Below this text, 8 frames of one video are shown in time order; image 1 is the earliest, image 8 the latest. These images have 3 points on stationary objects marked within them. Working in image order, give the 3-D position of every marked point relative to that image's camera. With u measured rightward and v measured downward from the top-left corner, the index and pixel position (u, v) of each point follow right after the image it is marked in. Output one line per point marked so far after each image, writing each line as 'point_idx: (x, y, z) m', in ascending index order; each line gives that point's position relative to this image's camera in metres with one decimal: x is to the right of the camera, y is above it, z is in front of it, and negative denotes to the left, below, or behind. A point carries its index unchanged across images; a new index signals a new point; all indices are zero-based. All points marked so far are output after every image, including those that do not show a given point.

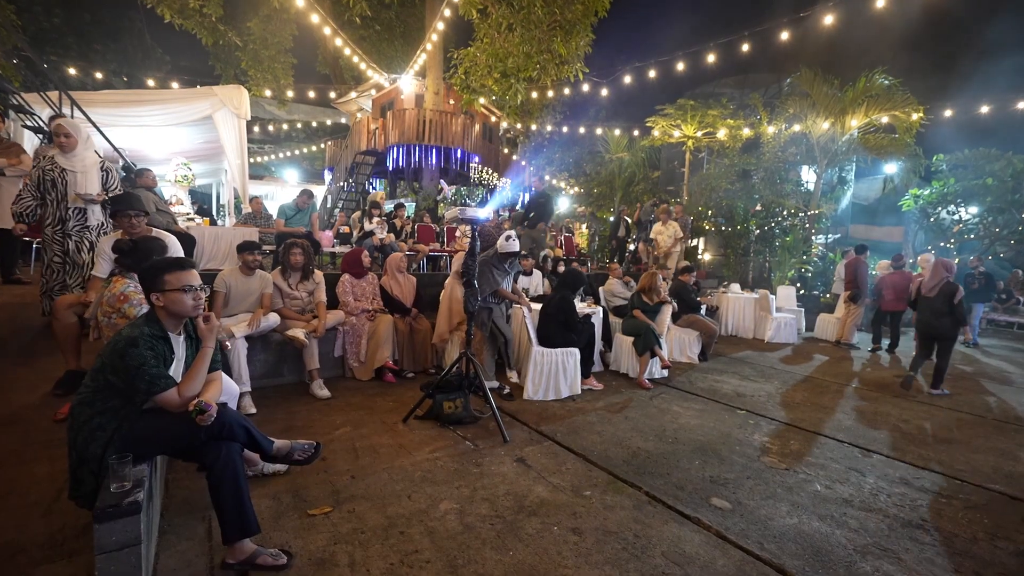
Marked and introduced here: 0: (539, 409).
0: (+0.3, -1.2, +4.6) m
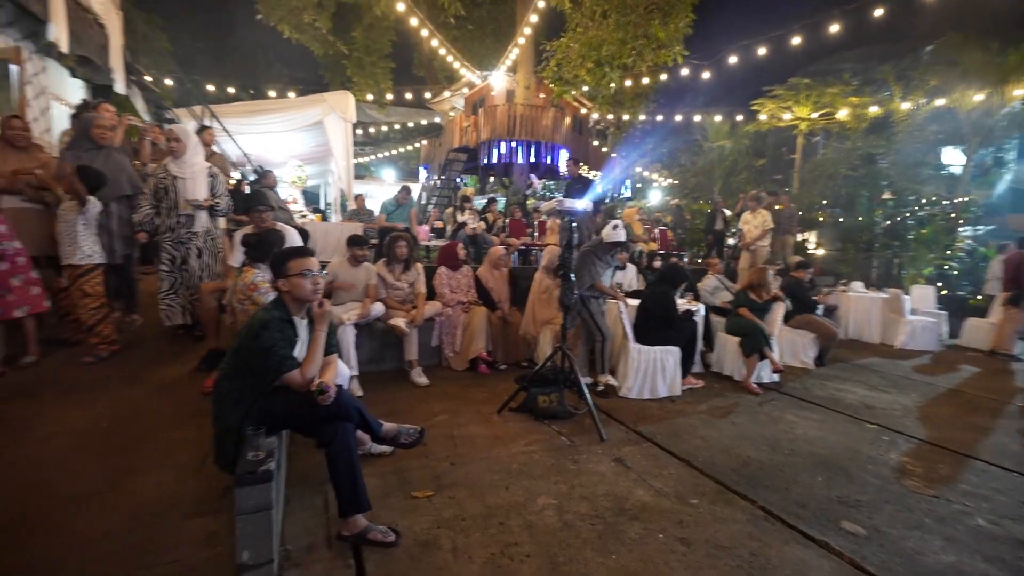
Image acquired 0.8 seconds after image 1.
0: (+1.2, -1.1, +4.4) m
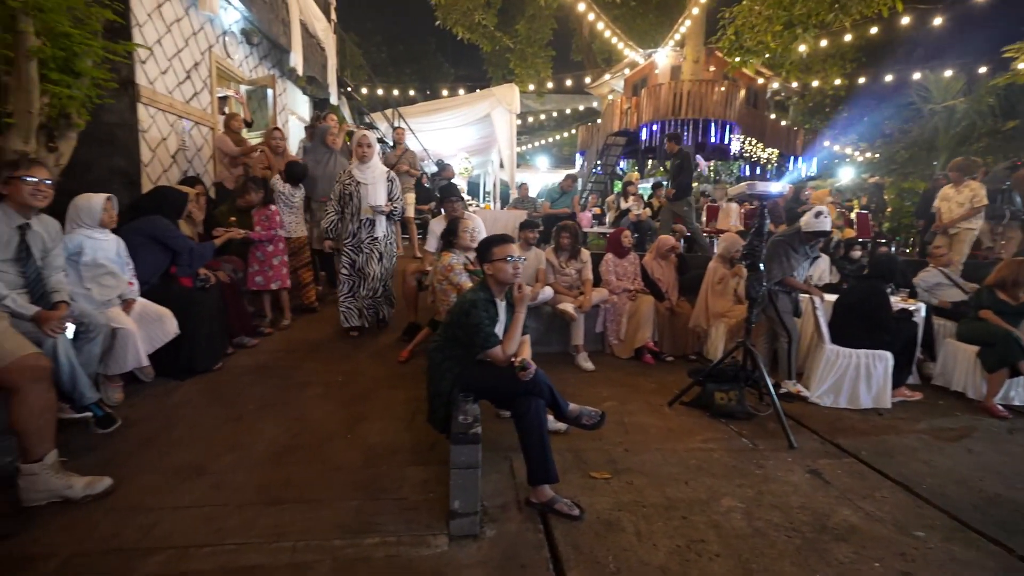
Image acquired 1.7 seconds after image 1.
0: (+2.7, -1.1, +3.9) m
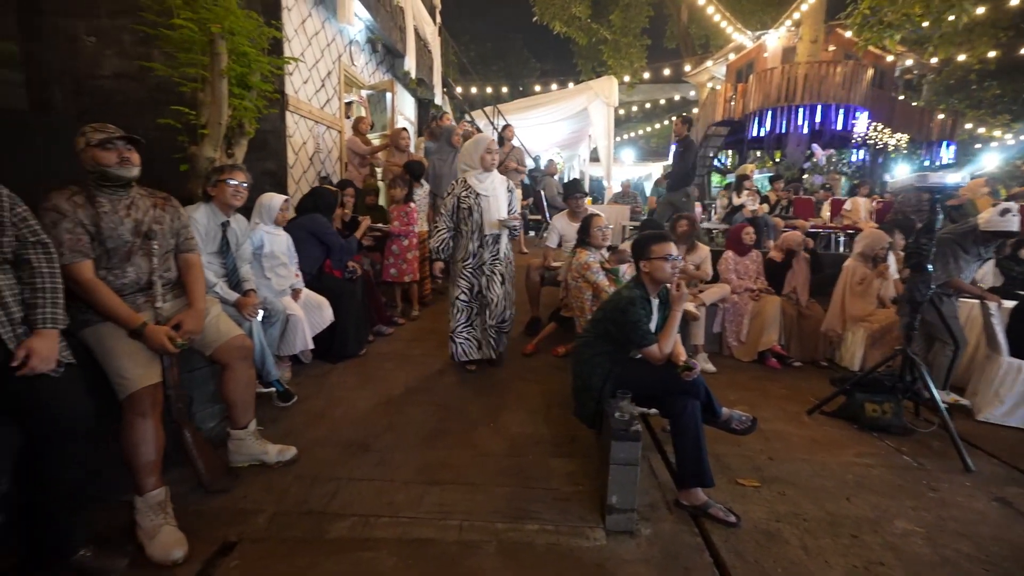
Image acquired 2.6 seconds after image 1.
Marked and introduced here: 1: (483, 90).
0: (+3.7, -1.1, +3.4) m
1: (-0.9, +6.3, +14.8) m
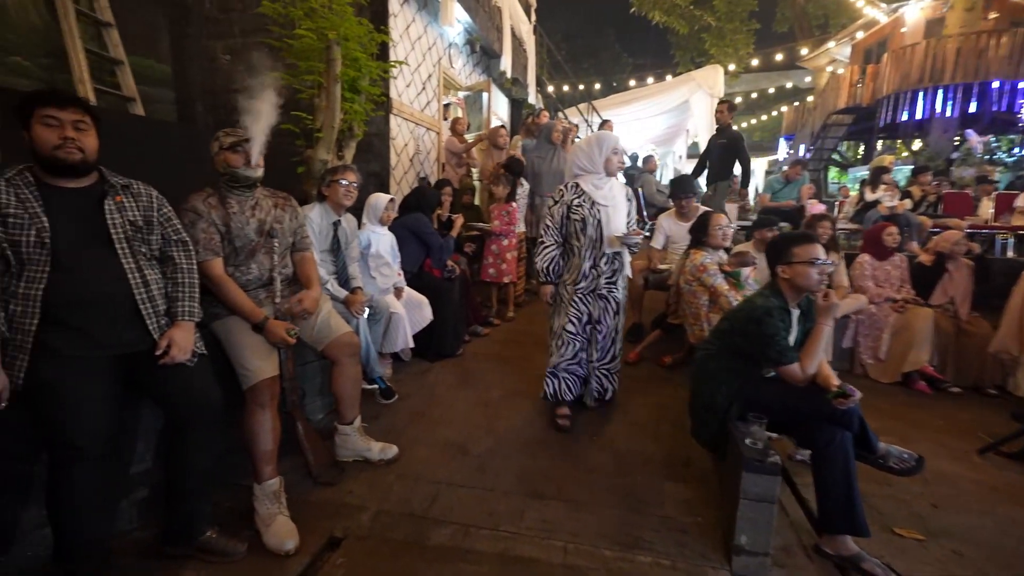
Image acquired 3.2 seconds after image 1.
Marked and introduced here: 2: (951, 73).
0: (+4.3, -1.2, +2.5) m
1: (+2.0, +6.2, +14.5) m
2: (+8.5, +4.1, +9.0) m
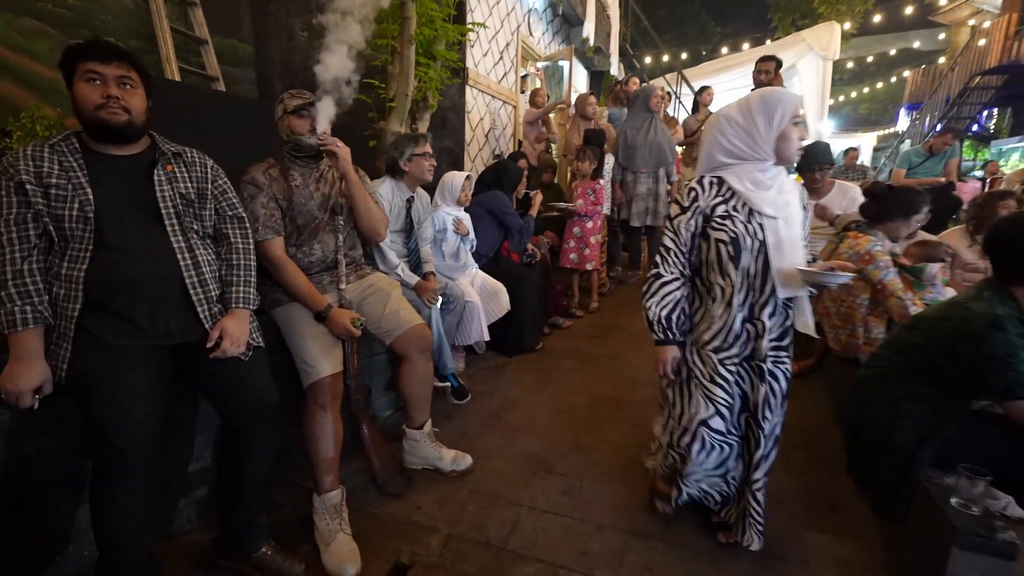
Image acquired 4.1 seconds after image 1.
0: (+4.7, -1.3, +1.5) m
1: (+4.3, +6.6, +13.4) m
2: (+9.8, +4.2, +7.1) m
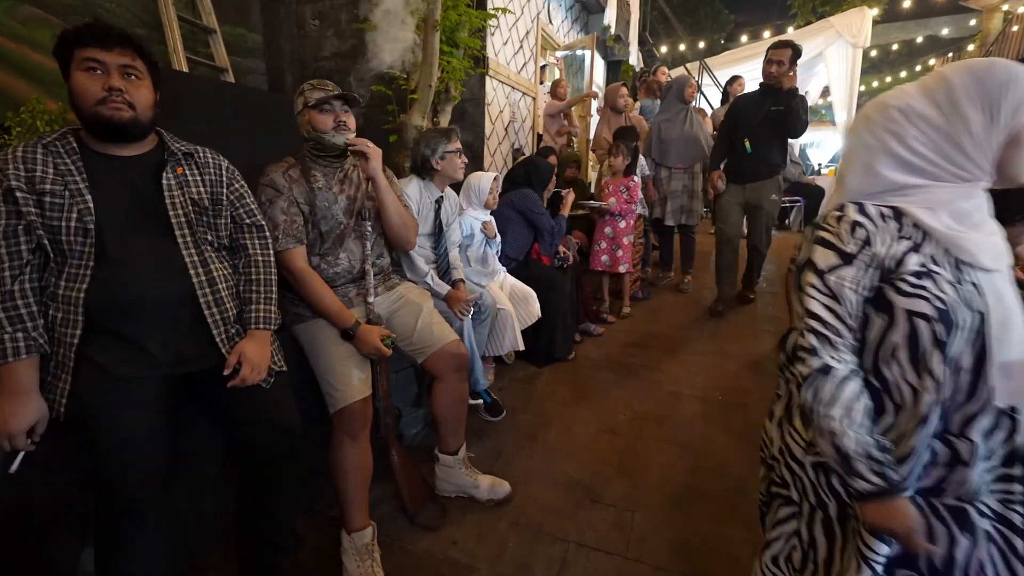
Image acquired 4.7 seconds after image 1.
0: (+4.9, -1.4, +1.2) m
1: (+4.6, +6.7, +13.0) m
2: (+10.1, +4.2, +6.7) m
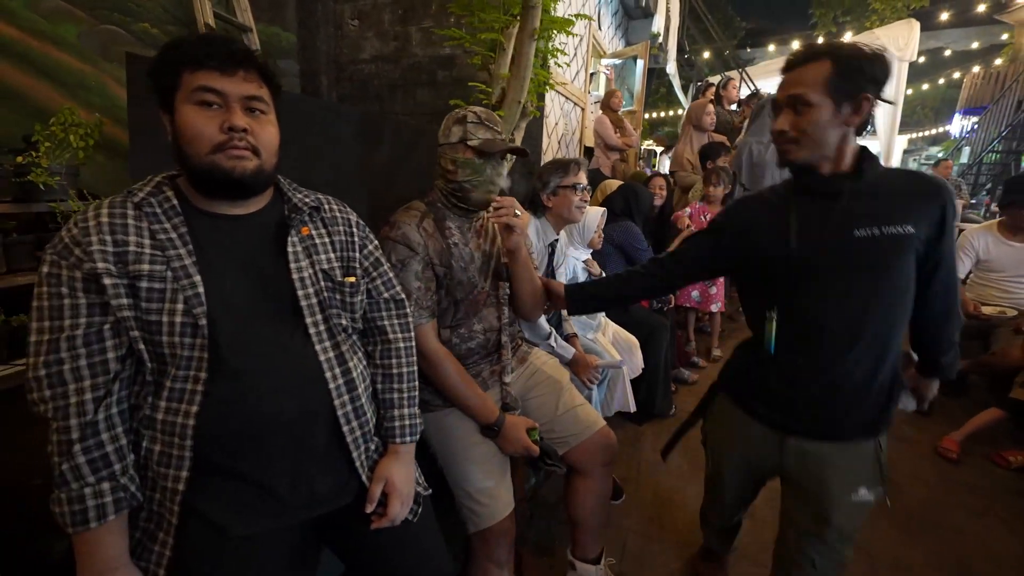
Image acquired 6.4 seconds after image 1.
0: (+5.4, -1.7, +0.9) m
1: (+5.2, +6.4, +12.7) m
2: (+10.7, +3.7, +6.4) m
